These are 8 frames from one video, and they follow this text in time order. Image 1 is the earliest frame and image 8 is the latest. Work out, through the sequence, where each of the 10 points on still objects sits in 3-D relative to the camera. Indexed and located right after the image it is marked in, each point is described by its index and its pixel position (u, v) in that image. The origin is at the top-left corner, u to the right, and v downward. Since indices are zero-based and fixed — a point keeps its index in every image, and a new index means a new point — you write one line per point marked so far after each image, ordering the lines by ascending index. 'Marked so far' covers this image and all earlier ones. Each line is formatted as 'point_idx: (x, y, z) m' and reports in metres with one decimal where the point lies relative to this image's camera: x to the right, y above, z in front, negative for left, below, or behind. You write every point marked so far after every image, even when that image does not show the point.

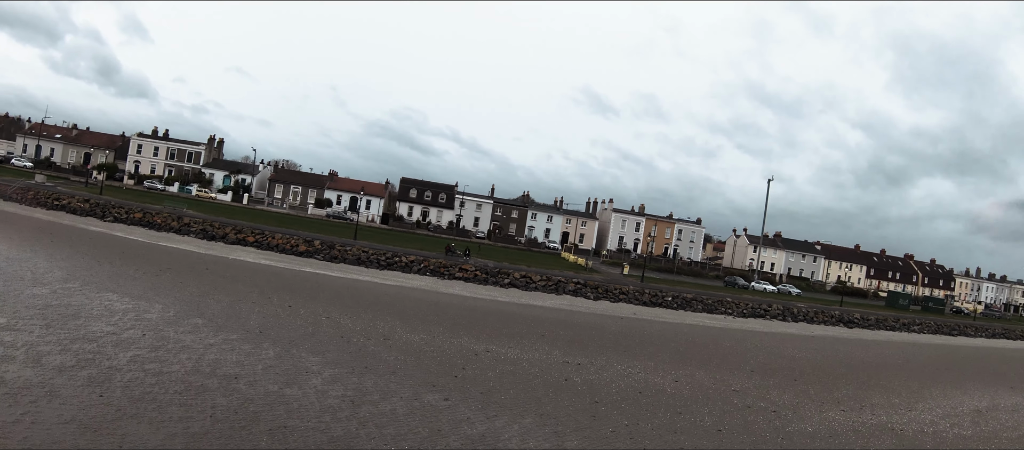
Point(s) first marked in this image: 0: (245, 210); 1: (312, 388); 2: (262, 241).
0: (-9.9, +0.5, +19.8) m
1: (-1.8, -1.5, +4.9) m
2: (-6.5, -0.4, +13.9) m
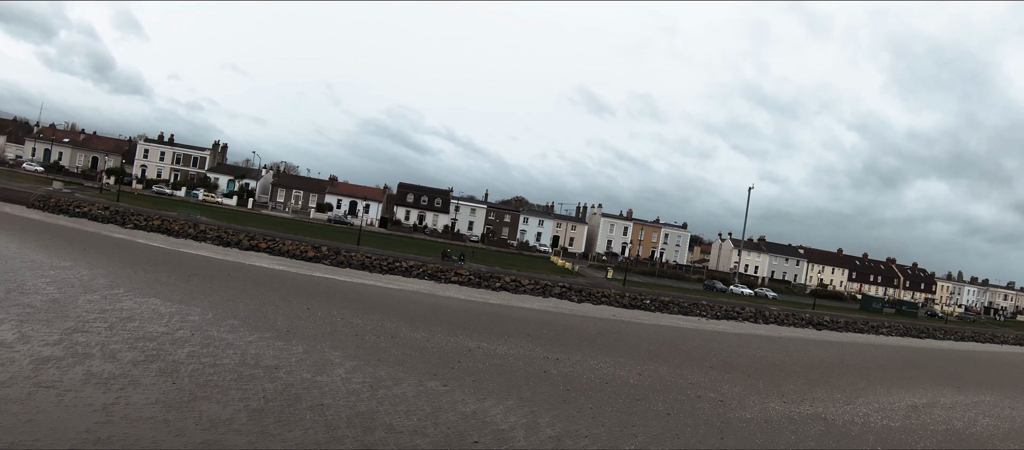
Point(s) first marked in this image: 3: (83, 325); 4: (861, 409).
0: (-10.2, +0.3, +20.9) m
1: (-1.9, -1.7, +6.1) m
2: (-6.7, -0.6, +15.1) m
3: (-5.7, -1.3, +7.1) m
4: (+5.8, -3.1, +8.9) m
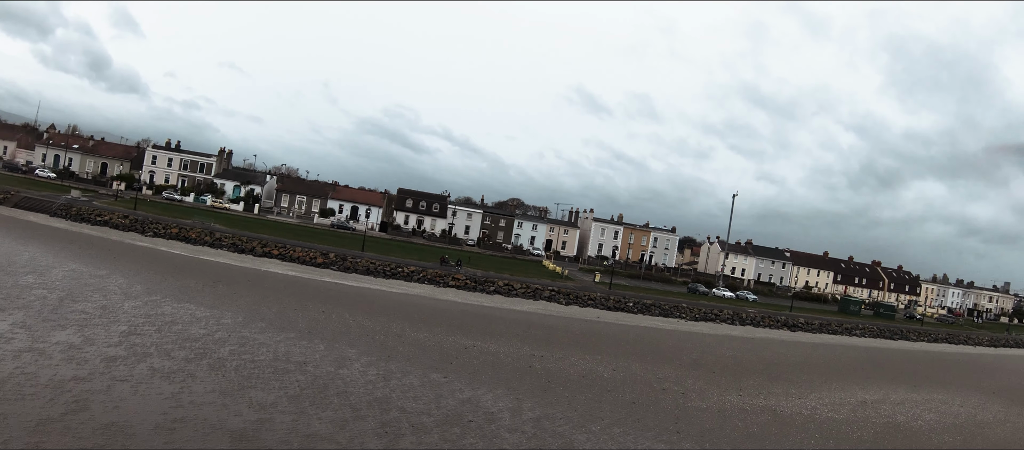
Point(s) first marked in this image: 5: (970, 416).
0: (-10.4, 0.0, +22.1) m
1: (-2.1, -1.9, +7.3) m
2: (-6.9, -0.9, +16.2) m
3: (-5.8, -1.6, +8.3) m
4: (+5.7, -3.3, +10.1) m
5: (+9.9, -4.2, +11.2) m
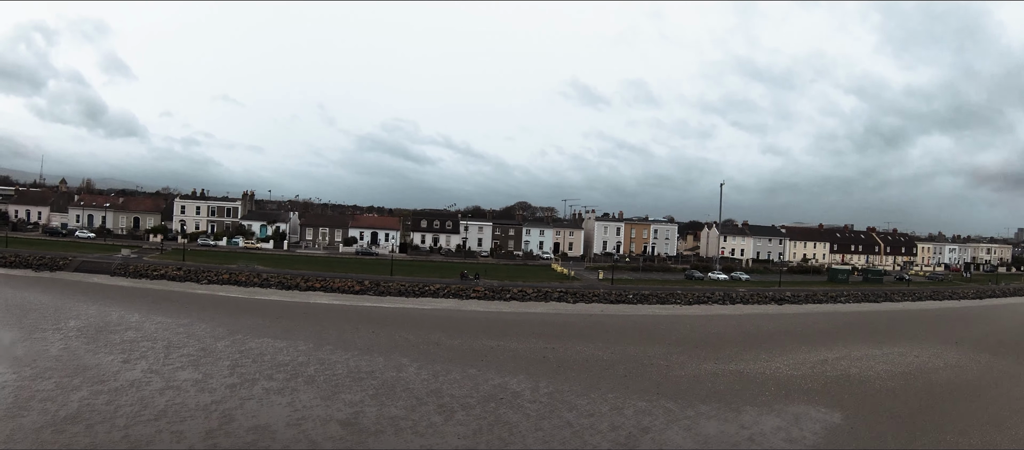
0: (-10.0, -1.6, +24.6) m
1: (-1.8, -2.6, +9.6) m
2: (-6.5, -2.1, +18.6) m
3: (-5.5, -2.7, +10.7) m
4: (+6.1, -3.2, +12.3) m
5: (+10.5, -3.5, +13.3) m
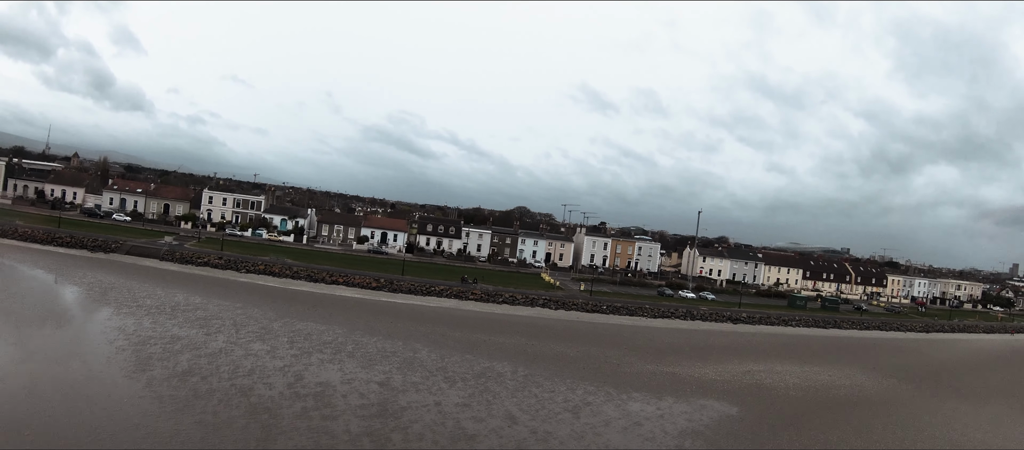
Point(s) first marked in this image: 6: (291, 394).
0: (-10.2, -1.6, +27.9) m
1: (-2.1, -3.1, +12.9) m
2: (-6.8, -2.3, +22.0) m
3: (-5.8, -2.9, +14.0) m
4: (+5.7, -4.2, +15.6) m
5: (+10.0, -4.9, +16.6) m
6: (-4.2, -3.3, +10.2) m
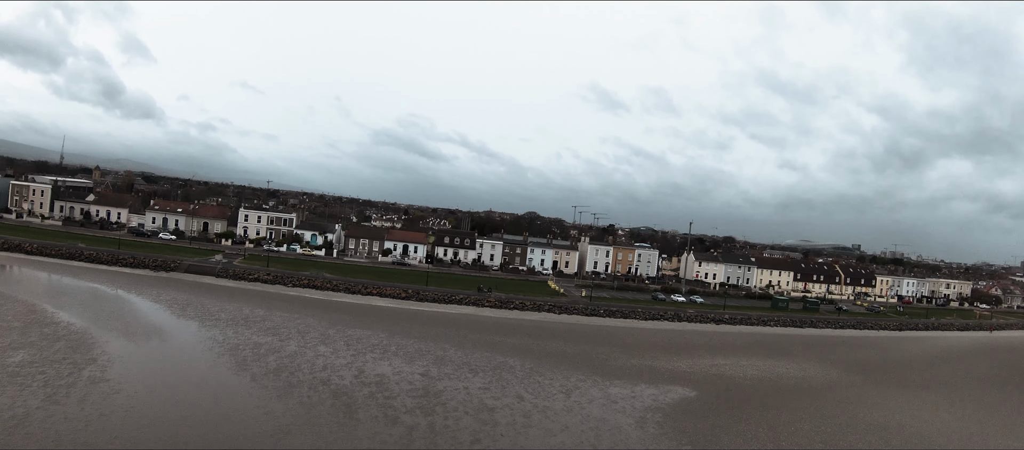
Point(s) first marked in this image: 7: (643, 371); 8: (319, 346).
0: (-9.6, -2.6, +31.6) m
1: (-1.8, -3.9, +16.5) m
2: (-6.4, -3.2, +25.6) m
3: (-5.5, -3.8, +17.6) m
4: (+6.1, -4.9, +19.0) m
5: (+10.4, -5.5, +19.9) m
6: (-4.0, -4.1, +13.8) m
7: (+4.2, -4.7, +17.0) m
8: (-6.2, -3.9, +17.0) m
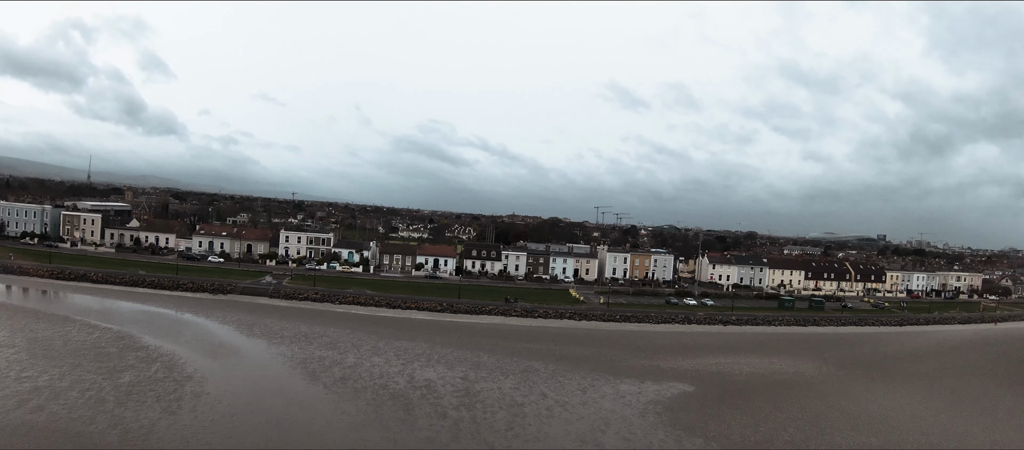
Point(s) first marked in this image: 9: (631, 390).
0: (-8.2, -3.9, +34.9) m
1: (-0.9, -4.9, +19.4) m
2: (-5.1, -4.4, +28.8) m
3: (-4.6, -4.9, +20.7) m
4: (+7.1, -5.5, +21.6) m
5: (+11.5, -6.0, +22.4) m
6: (-3.2, -5.1, +16.9) m
7: (+5.1, -5.4, +19.7) m
8: (-5.3, -5.0, +20.1) m
9: (+3.8, -5.3, +17.1) m
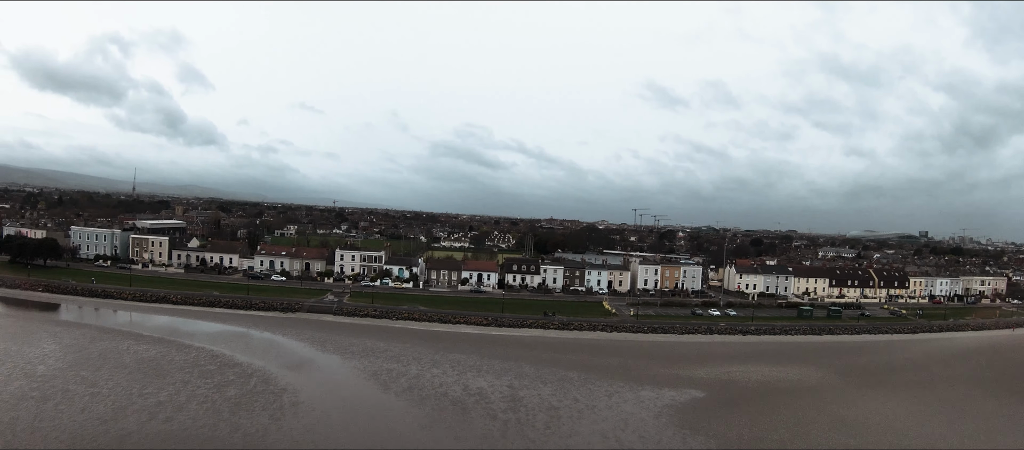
0: (-5.5, -5.5, +39.0) m
1: (+0.7, -6.3, +23.0) m
2: (-2.9, -5.9, +32.7) m
3: (-2.9, -6.4, +24.6) m
4: (+8.9, -6.7, +24.7) m
5: (+13.3, -7.1, +25.1) m
6: (-1.7, -6.5, +20.6) m
7: (+6.7, -6.6, +22.9) m
8: (-3.6, -6.5, +24.0) m
9: (+5.2, -6.6, +20.4) m
